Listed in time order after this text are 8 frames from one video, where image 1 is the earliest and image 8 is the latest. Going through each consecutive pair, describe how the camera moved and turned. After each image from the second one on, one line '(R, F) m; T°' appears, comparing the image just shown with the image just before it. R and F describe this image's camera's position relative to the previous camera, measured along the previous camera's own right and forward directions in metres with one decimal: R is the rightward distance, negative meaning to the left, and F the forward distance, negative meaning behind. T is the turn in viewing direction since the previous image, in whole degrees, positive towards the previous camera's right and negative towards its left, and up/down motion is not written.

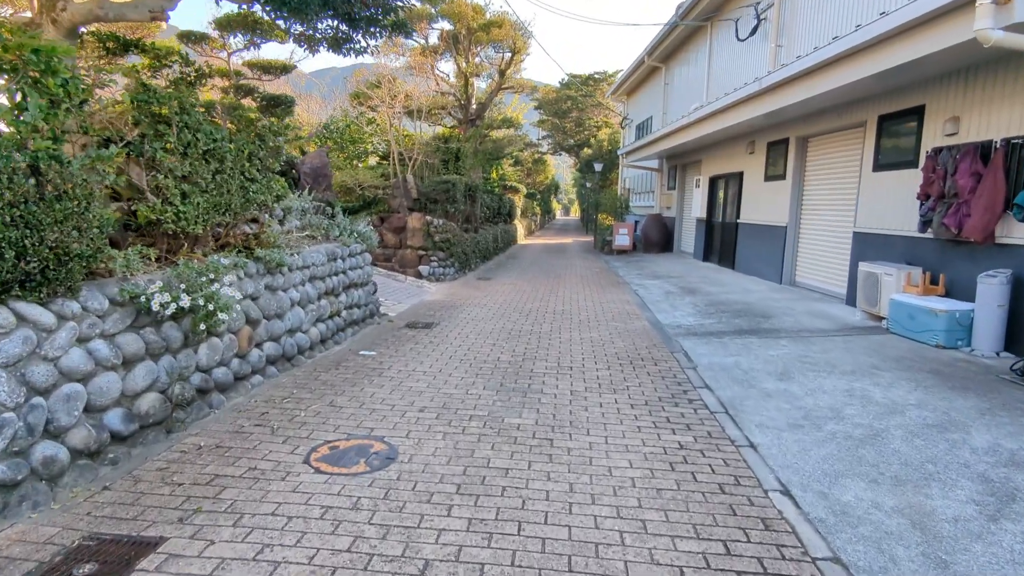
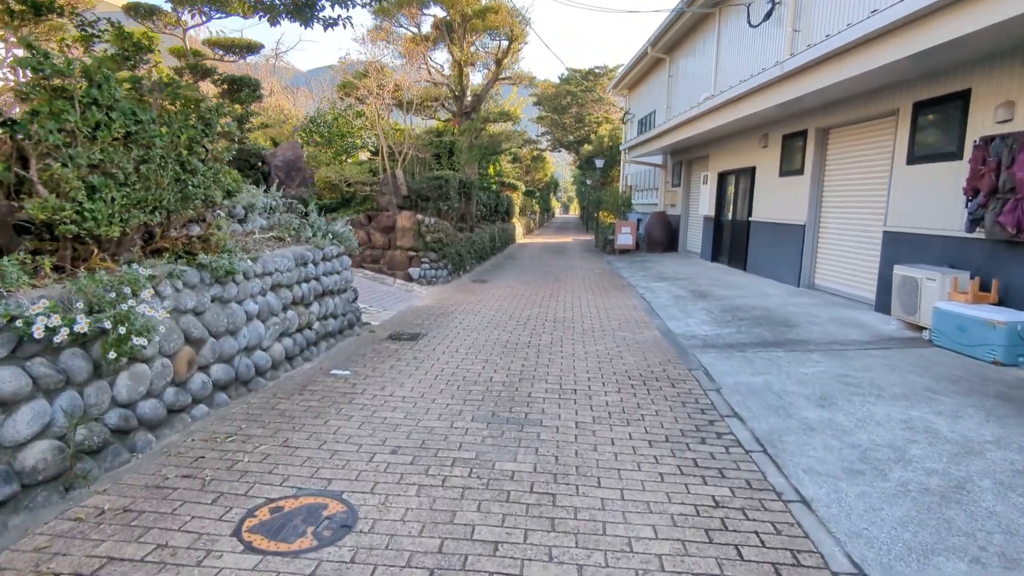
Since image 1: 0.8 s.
(0.0, +0.8) m; 0°
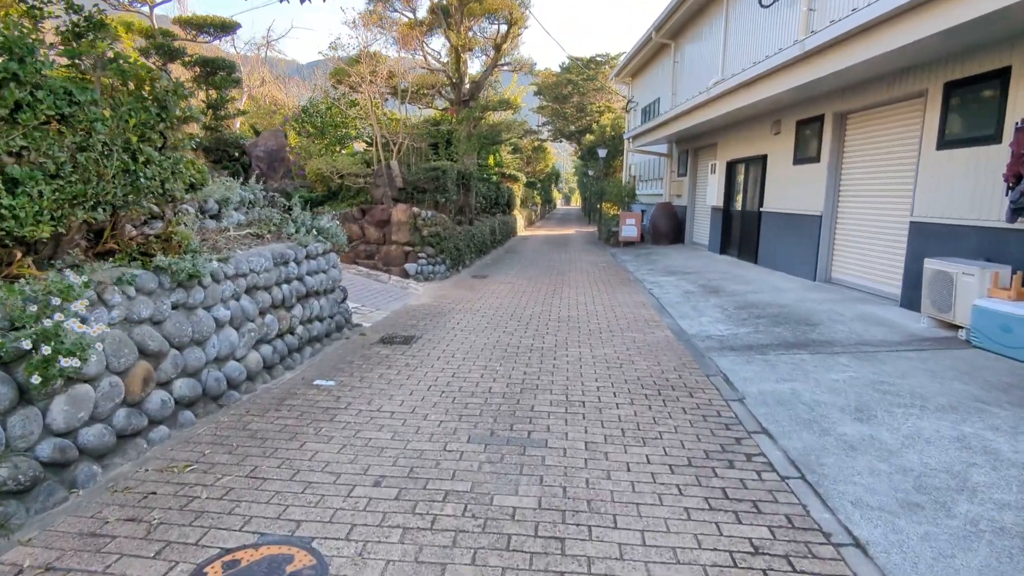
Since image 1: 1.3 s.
(0.0, +0.5) m; 0°
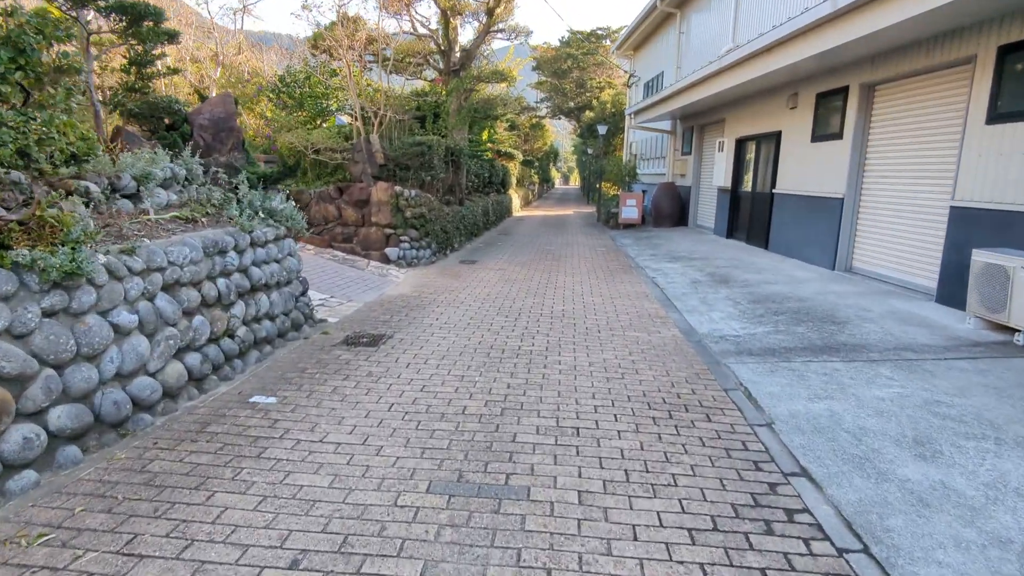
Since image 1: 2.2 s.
(+0.1, +0.8) m; 0°
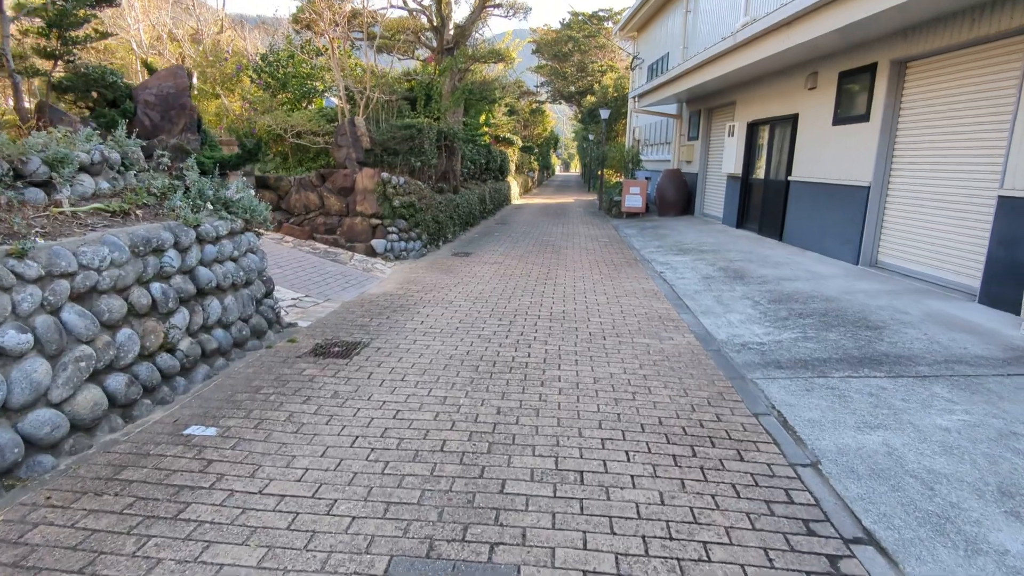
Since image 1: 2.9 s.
(+0.1, +0.7) m; 0°
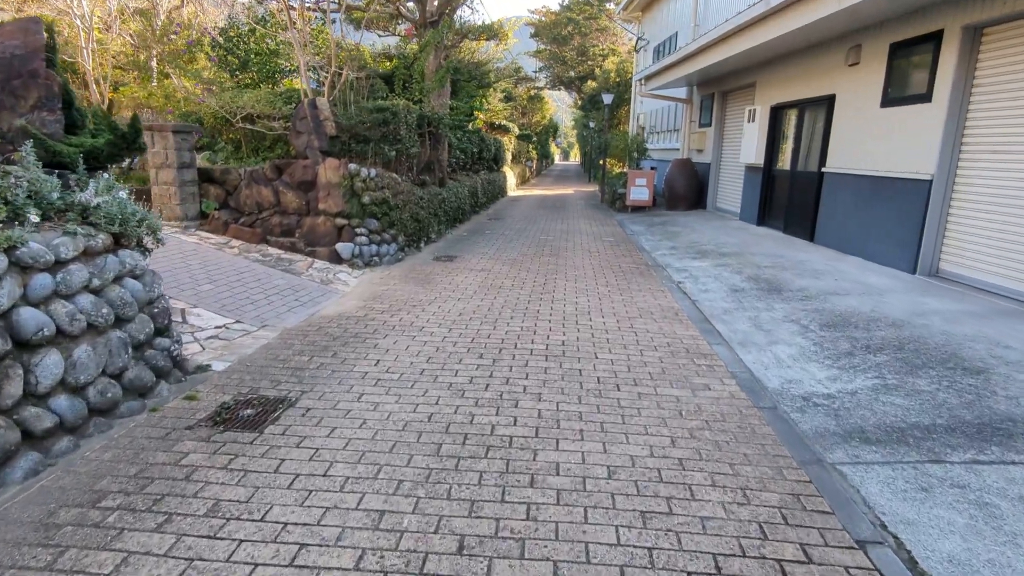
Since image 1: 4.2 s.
(+0.1, +1.3) m; 0°
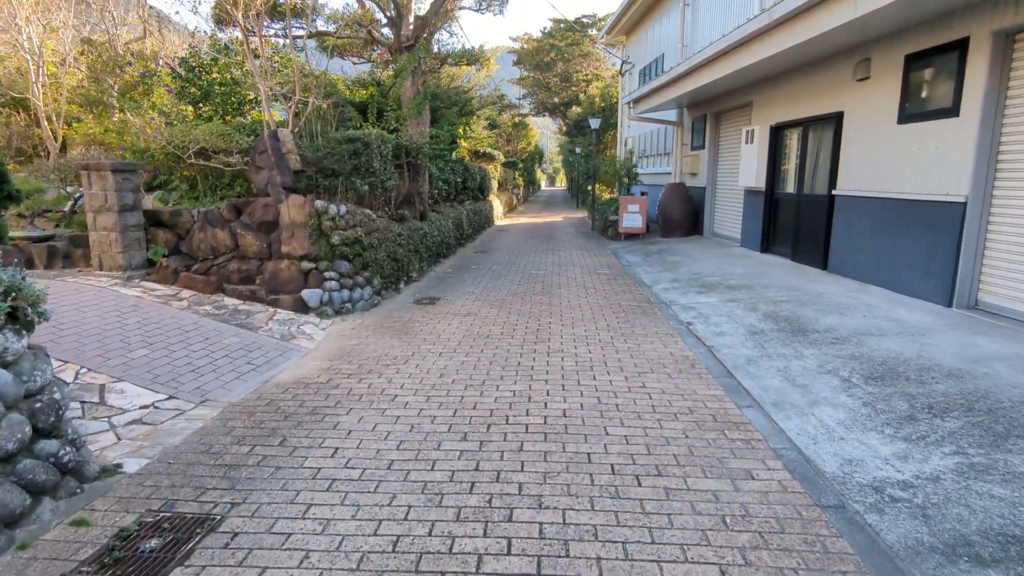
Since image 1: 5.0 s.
(0.0, +0.8) m; +1°
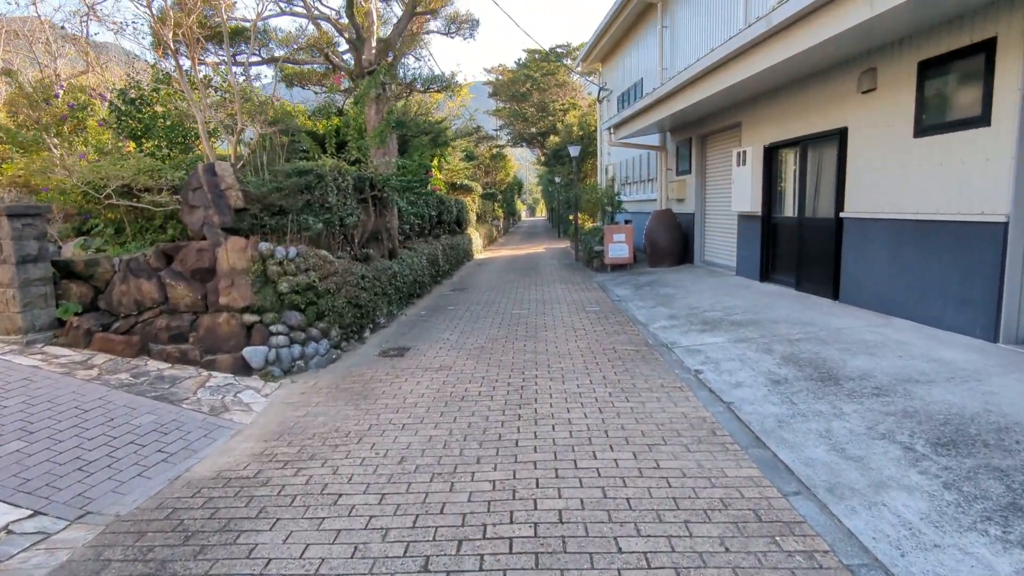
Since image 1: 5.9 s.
(+0.1, +0.9) m; +2°
